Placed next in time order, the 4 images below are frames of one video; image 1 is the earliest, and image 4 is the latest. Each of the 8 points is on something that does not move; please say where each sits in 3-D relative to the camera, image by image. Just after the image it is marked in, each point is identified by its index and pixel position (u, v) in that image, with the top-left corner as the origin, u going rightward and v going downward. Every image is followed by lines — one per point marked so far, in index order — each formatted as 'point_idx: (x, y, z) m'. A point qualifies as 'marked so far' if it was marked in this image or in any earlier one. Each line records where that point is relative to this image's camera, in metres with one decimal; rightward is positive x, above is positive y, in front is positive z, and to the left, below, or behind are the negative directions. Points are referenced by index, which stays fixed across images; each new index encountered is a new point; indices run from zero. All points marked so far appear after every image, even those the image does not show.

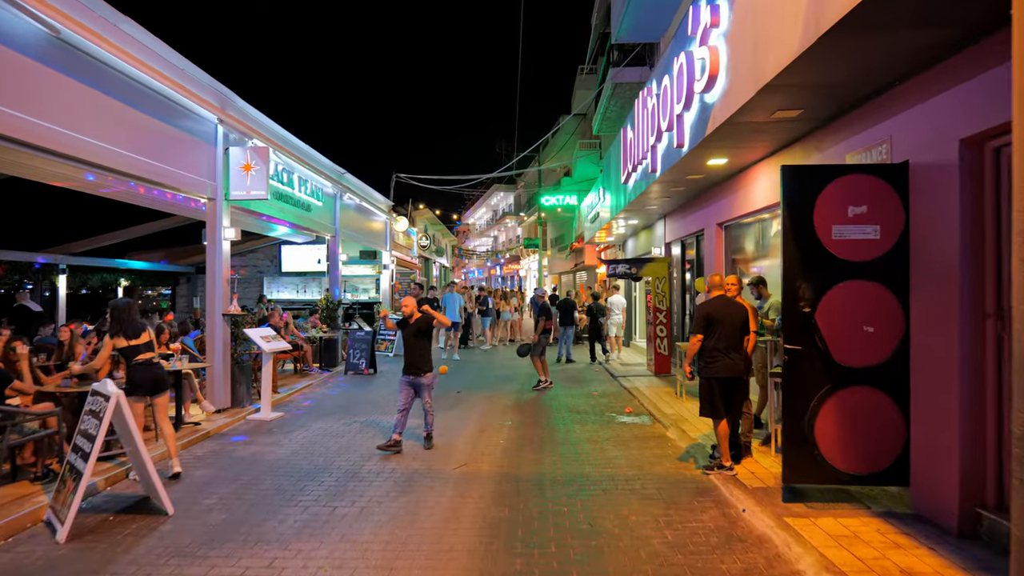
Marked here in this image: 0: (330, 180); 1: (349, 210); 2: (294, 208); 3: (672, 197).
0: (-3.9, +2.3, +12.8) m
1: (-4.2, +2.0, +15.6) m
2: (-4.0, +1.5, +11.1) m
3: (+2.7, +1.6, +10.3) m
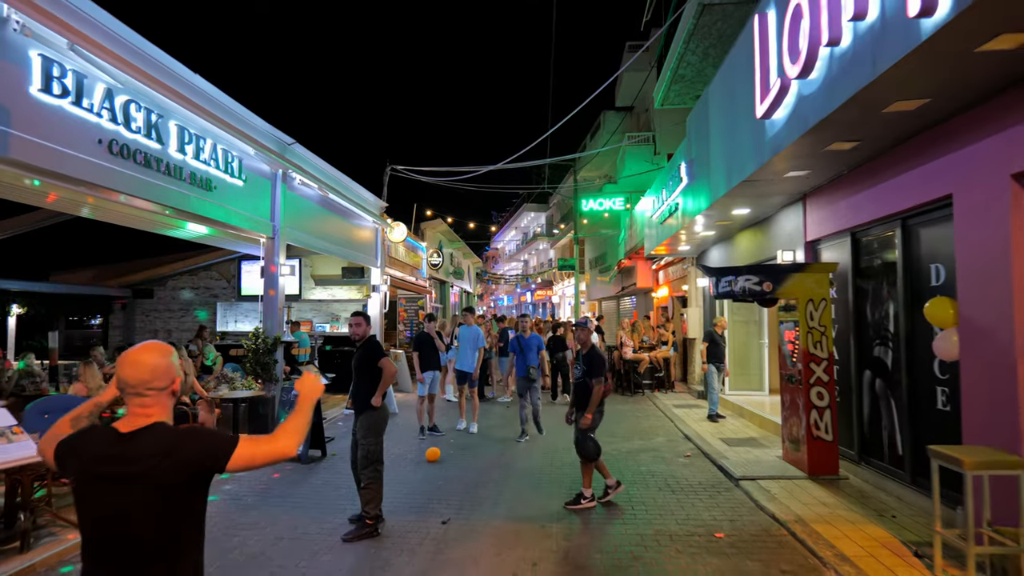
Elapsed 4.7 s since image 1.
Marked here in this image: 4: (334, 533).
0: (-3.4, +1.9, +8.2) m
1: (-3.6, +1.4, +10.9) m
2: (-3.6, +1.2, +6.5) m
3: (+3.1, +1.3, +5.3) m
4: (-1.5, -2.1, +5.1) m
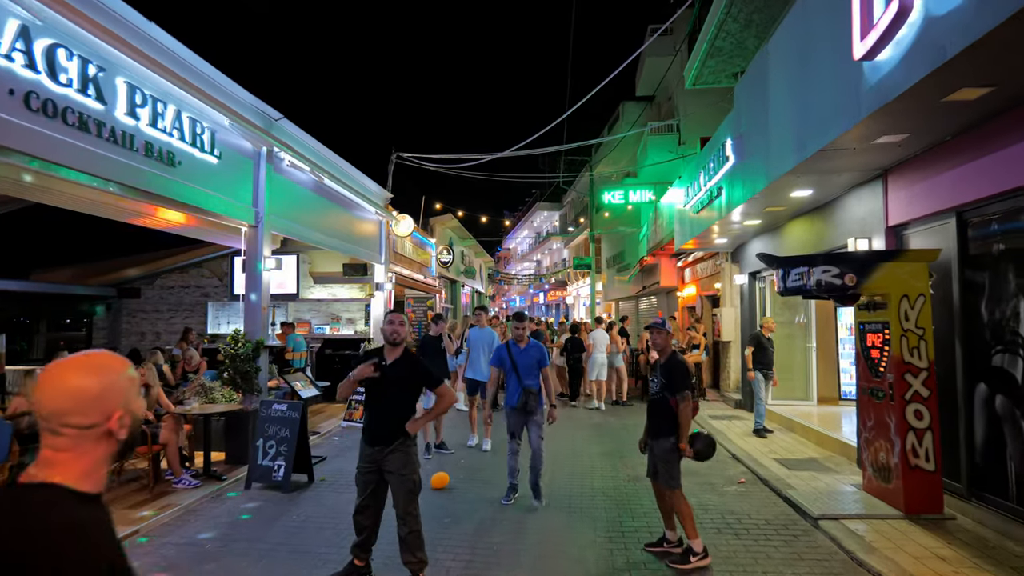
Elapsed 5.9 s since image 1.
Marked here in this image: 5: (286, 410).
0: (-3.2, +1.9, +7.0) m
1: (-3.3, +1.5, +9.8) m
2: (-3.5, +1.2, +5.3) m
3: (+3.2, +1.4, +4.0) m
4: (-1.3, -2.0, +3.9) m
5: (-2.4, -1.3, +6.5) m
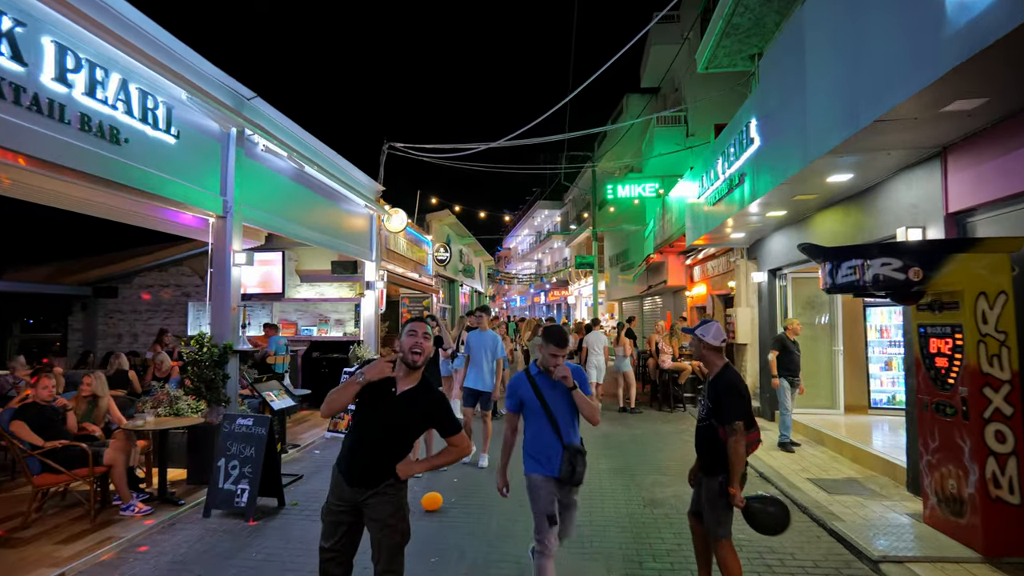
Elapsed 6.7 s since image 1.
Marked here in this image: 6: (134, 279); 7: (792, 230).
0: (-3.2, +2.0, +6.2) m
1: (-3.3, +1.5, +8.9) m
2: (-3.5, +1.2, +4.5) m
3: (+3.2, +1.4, +3.2) m
4: (-1.3, -2.0, +3.1) m
5: (-2.4, -1.3, +5.7) m
6: (-8.4, +0.2, +13.4) m
7: (+4.3, +0.9, +9.3) m
